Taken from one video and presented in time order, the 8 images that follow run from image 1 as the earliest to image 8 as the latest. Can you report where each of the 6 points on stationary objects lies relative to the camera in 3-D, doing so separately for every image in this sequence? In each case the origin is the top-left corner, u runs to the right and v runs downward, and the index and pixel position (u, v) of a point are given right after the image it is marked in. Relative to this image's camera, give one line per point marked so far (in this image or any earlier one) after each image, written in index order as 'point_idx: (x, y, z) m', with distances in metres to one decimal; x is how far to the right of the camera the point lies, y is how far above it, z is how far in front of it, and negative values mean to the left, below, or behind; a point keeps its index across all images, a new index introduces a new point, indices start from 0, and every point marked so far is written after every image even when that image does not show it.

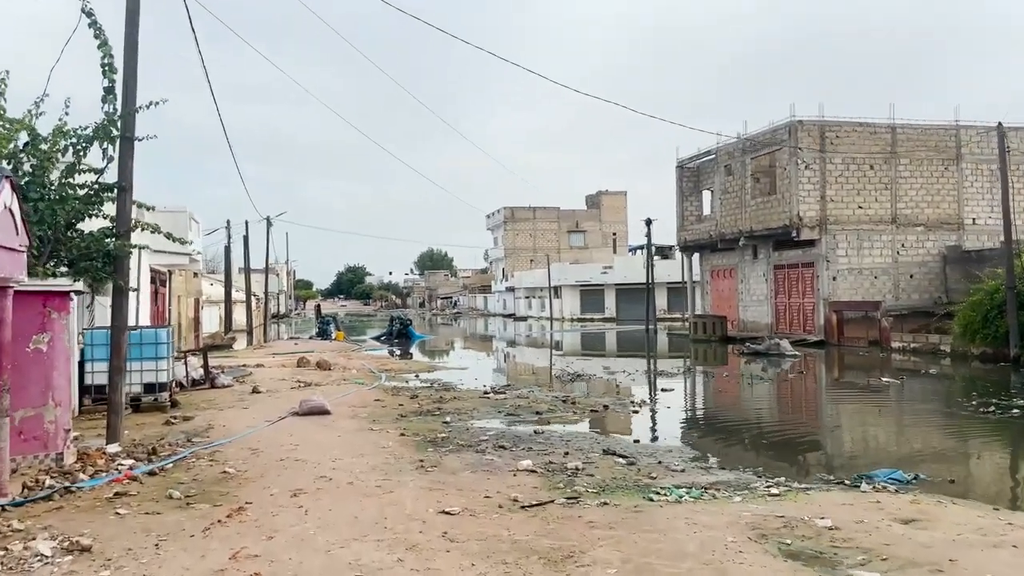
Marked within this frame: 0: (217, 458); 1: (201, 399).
0: (-3.2, -1.9, +8.3) m
1: (-5.5, -2.0, +13.5) m
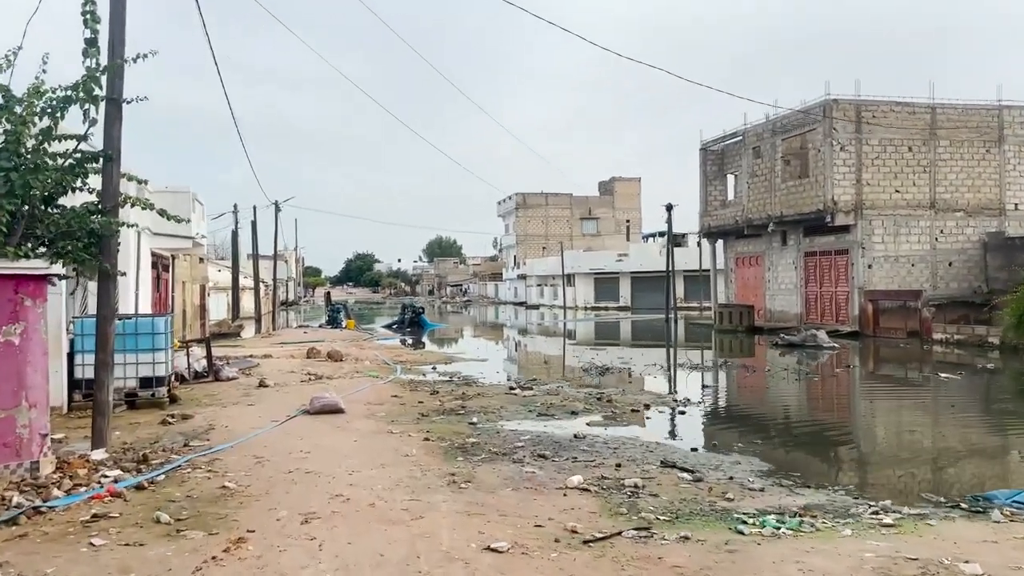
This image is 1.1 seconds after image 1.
0: (-2.8, -1.7, +7.2) m
1: (-5.0, -1.8, +12.4) m
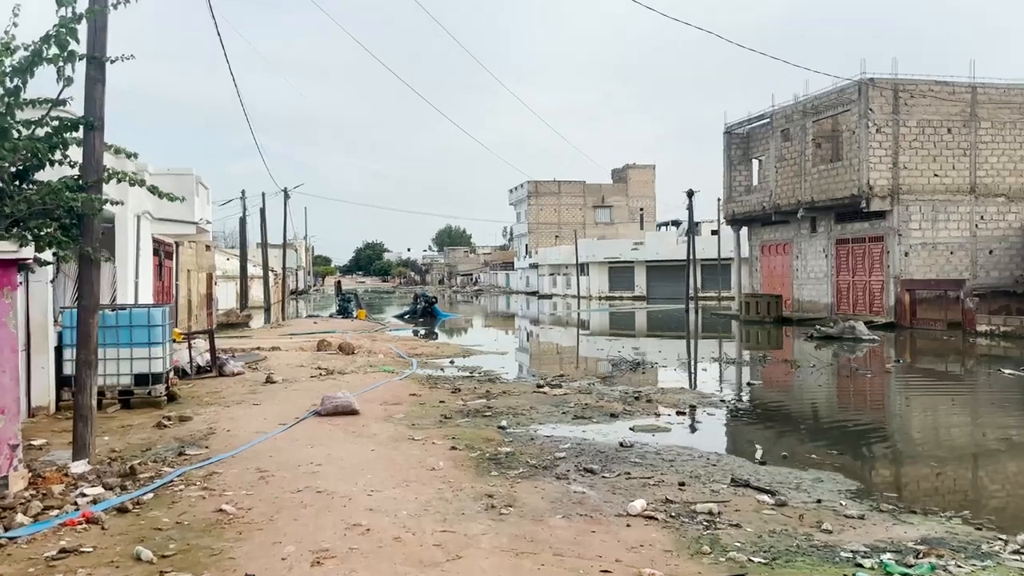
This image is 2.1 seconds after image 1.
0: (-2.4, -1.6, +6.2) m
1: (-4.6, -1.6, +11.4) m
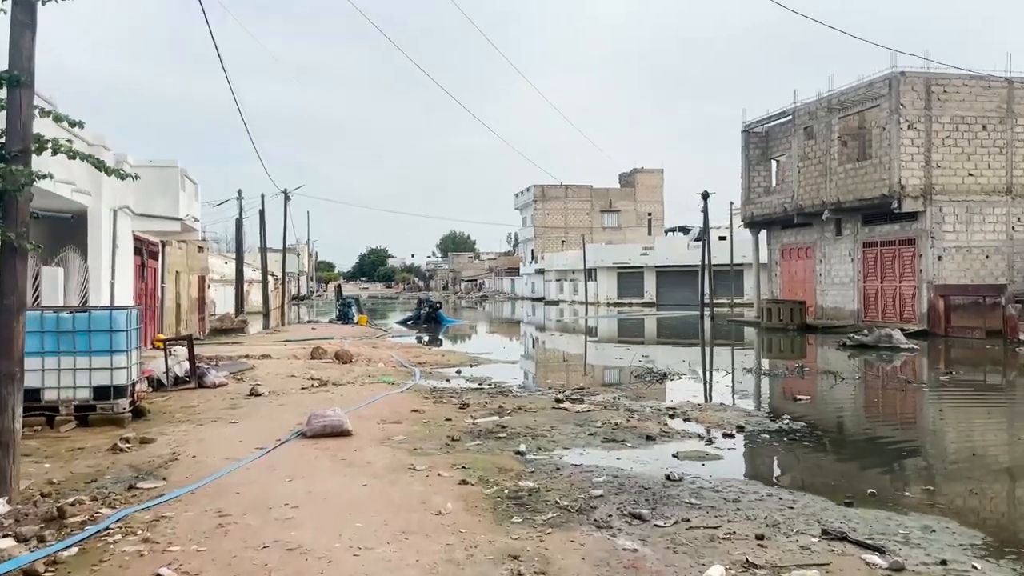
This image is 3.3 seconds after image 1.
0: (-2.3, -1.6, +4.9) m
1: (-4.4, -1.6, +10.1) m
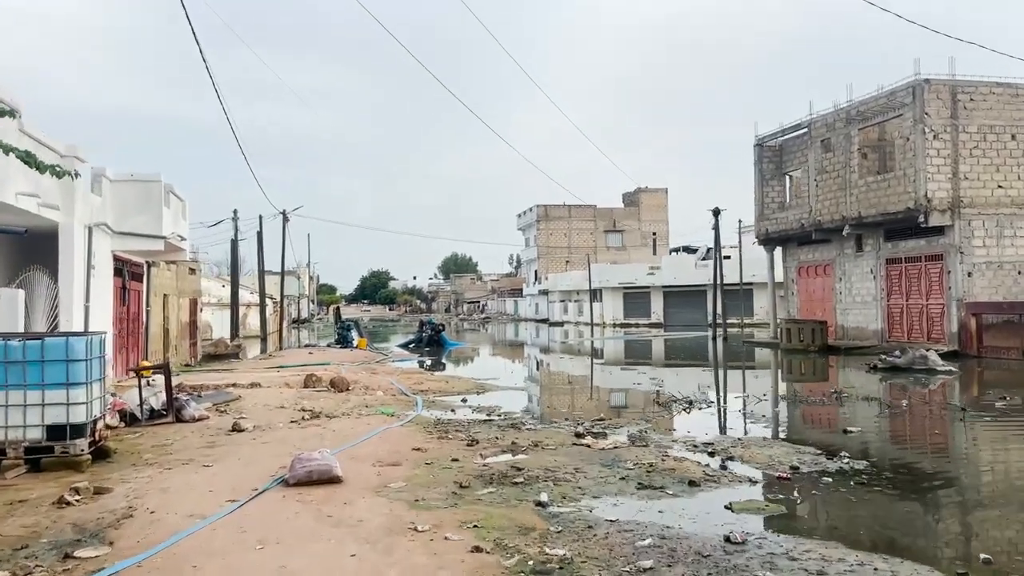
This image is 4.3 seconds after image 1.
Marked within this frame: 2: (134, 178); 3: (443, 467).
0: (-2.1, -1.7, +3.7) m
1: (-4.2, -1.9, +8.9) m
2: (-6.9, +2.0, +14.0) m
3: (-0.7, -1.8, +7.5) m
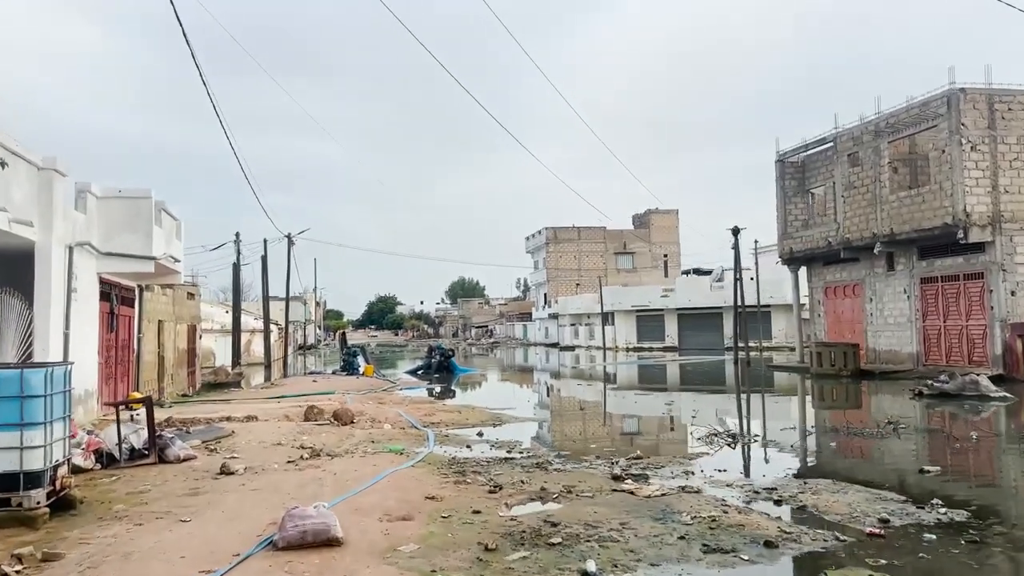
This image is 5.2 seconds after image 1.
0: (-1.9, -1.8, +2.5) m
1: (-4.0, -2.1, +7.7) m
2: (-6.6, +1.6, +12.9) m
3: (-0.4, -1.9, +6.3) m
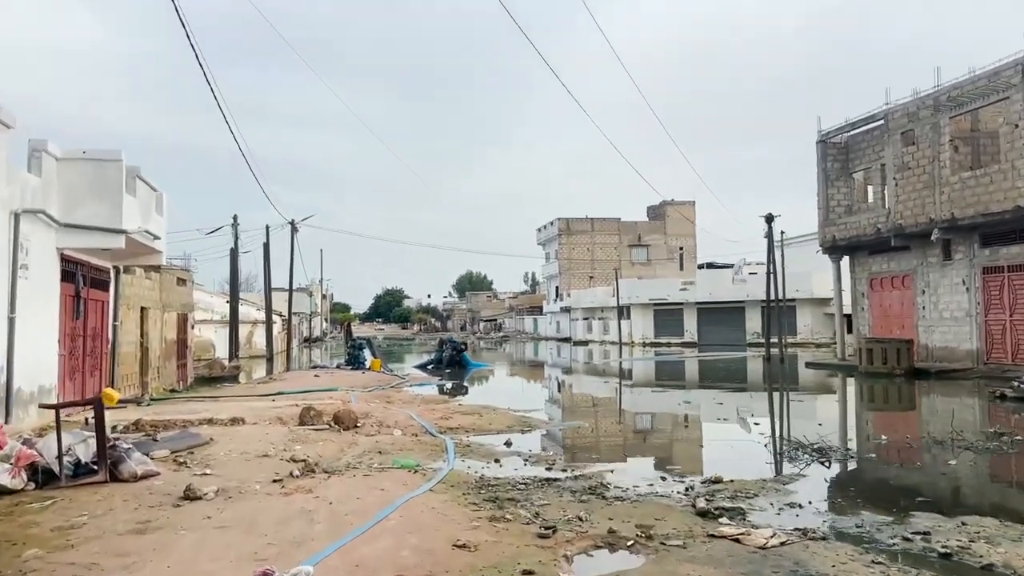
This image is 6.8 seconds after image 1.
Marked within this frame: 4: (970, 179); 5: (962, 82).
0: (-1.5, -1.6, +0.6) m
1: (-3.5, -1.8, +5.8) m
2: (-6.2, +1.9, +11.0) m
3: (0.0, -1.7, +4.4) m
4: (+11.9, +2.8, +19.7) m
5: (+11.8, +5.4, +19.9) m
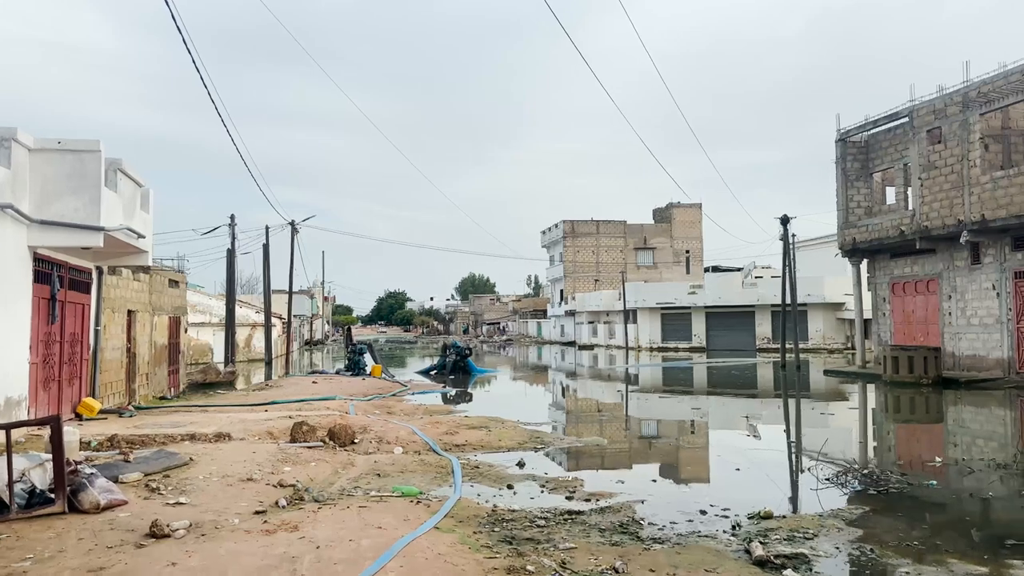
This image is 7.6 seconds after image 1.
0: (-1.4, -1.6, -0.4) m
1: (-3.4, -1.9, +4.9) m
2: (-6.0, +1.9, +10.1) m
3: (+0.1, -1.7, +3.4) m
4: (+12.1, +2.7, +18.7) m
5: (+12.0, +5.2, +19.0) m
